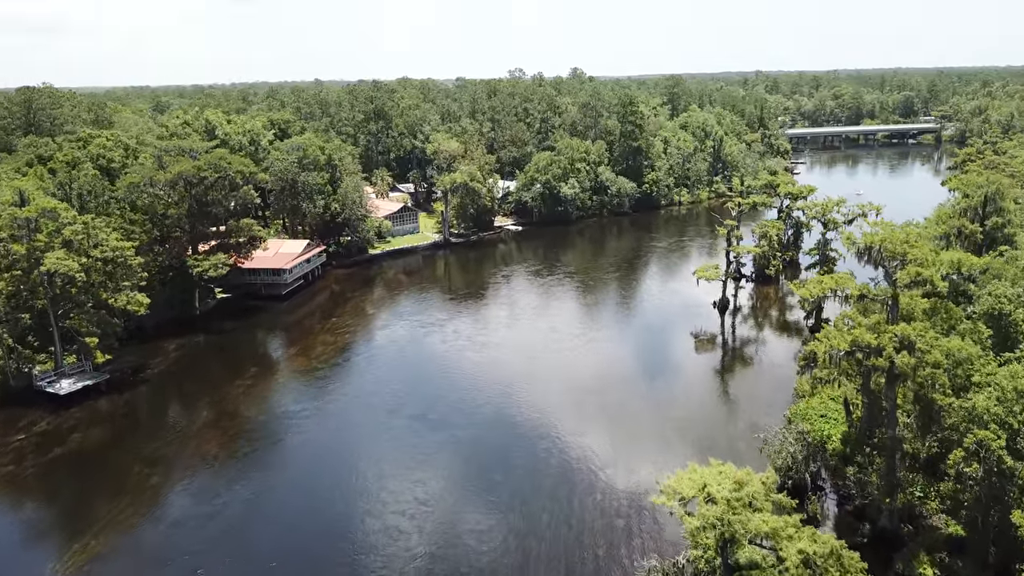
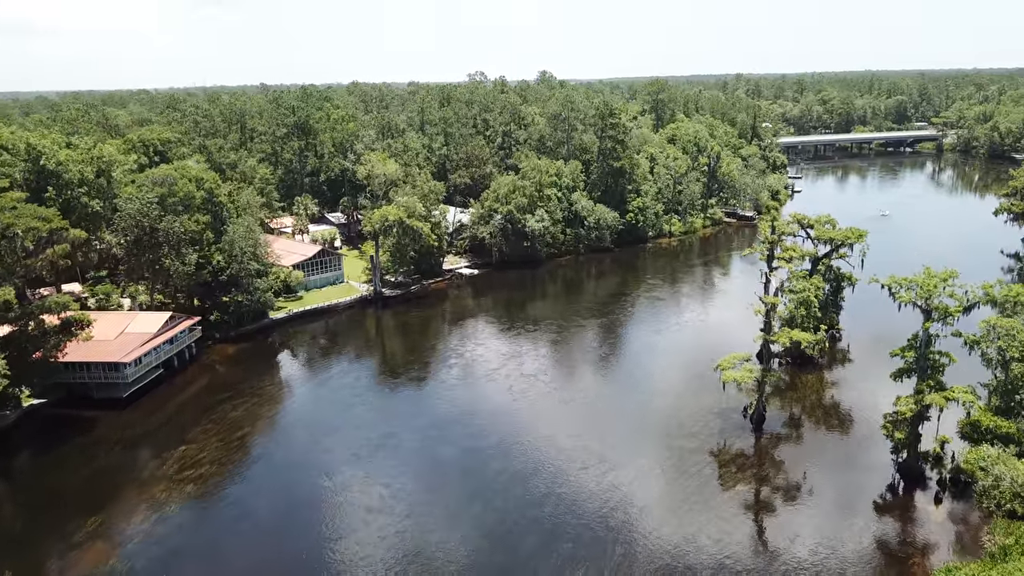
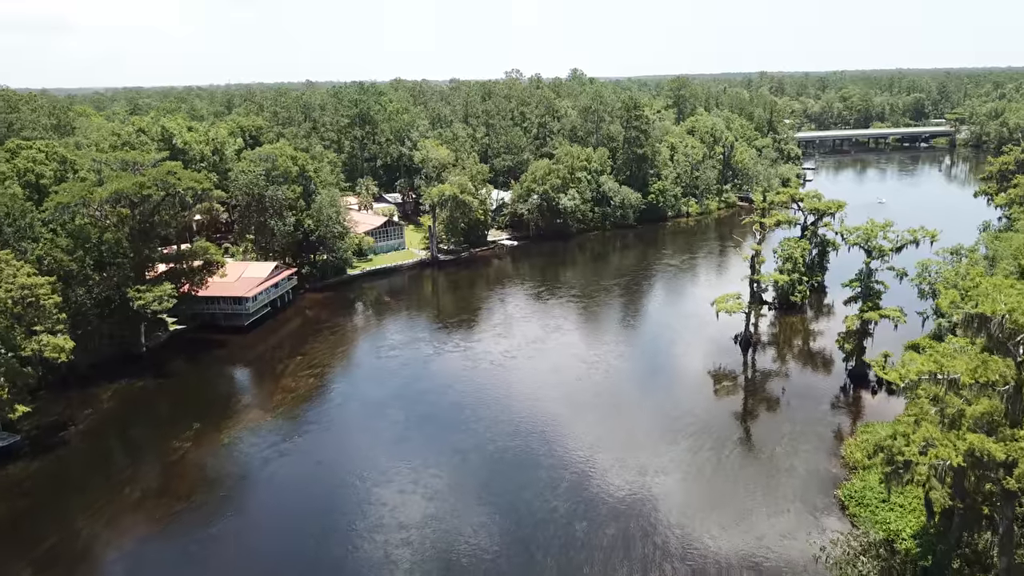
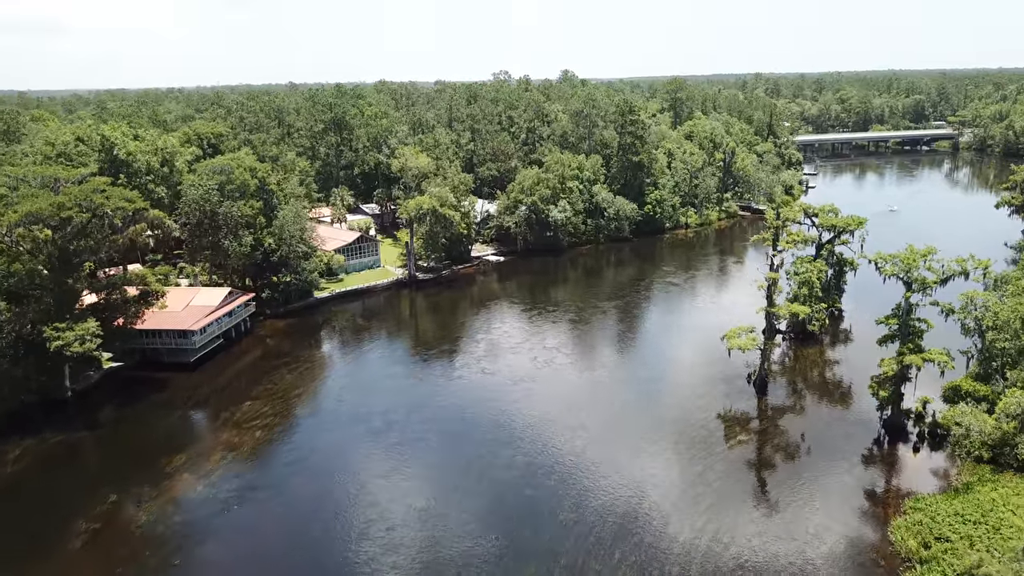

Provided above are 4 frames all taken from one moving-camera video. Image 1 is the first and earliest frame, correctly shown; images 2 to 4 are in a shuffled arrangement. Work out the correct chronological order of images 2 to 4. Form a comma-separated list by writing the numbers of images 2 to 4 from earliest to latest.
3, 4, 2
